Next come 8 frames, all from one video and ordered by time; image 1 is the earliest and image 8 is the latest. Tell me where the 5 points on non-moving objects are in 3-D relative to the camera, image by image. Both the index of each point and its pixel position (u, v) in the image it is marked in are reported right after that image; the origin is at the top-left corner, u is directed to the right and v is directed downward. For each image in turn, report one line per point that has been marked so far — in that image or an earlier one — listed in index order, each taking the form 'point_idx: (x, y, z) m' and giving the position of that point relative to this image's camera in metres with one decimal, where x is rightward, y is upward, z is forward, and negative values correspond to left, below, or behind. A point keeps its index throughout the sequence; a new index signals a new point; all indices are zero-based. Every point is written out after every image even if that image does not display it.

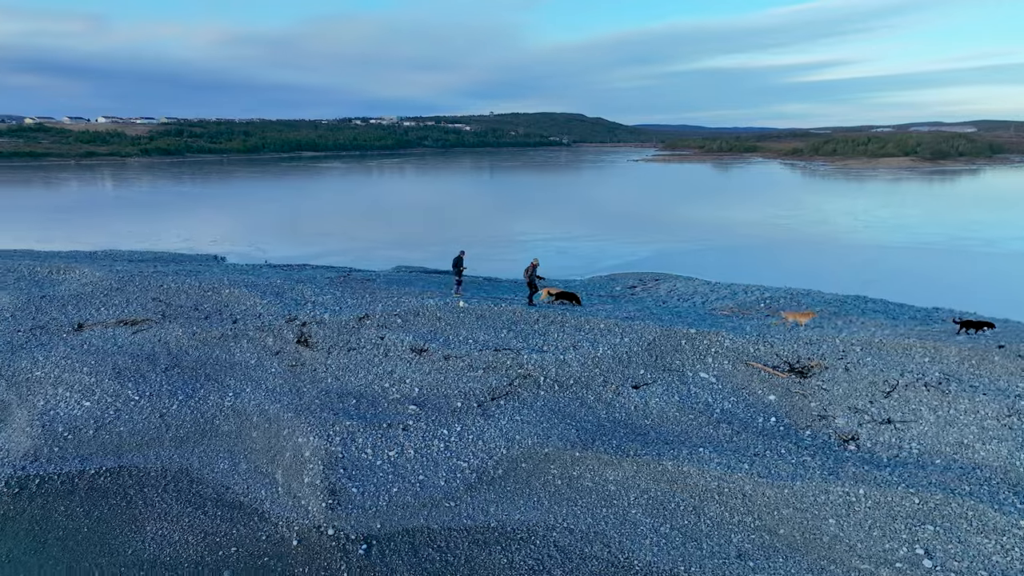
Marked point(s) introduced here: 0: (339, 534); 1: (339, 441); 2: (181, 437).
0: (-2.6, -3.6, +10.4) m
1: (-3.1, -2.7, +12.3) m
2: (-6.2, -2.7, +13.3) m
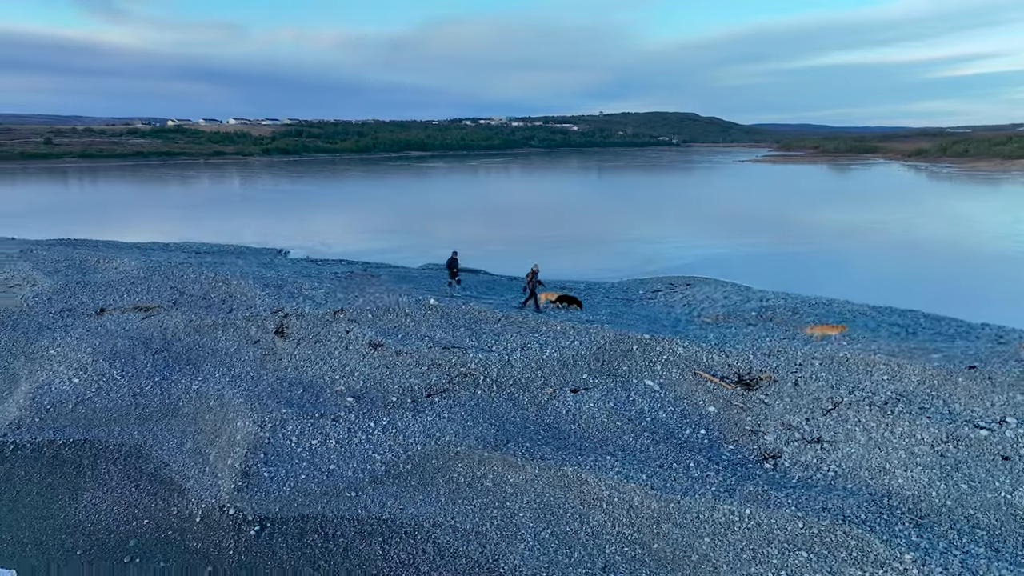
0: (-4.3, -3.5, +11.0) m
1: (-4.4, -2.6, +12.9) m
2: (-7.5, -2.5, +14.3) m
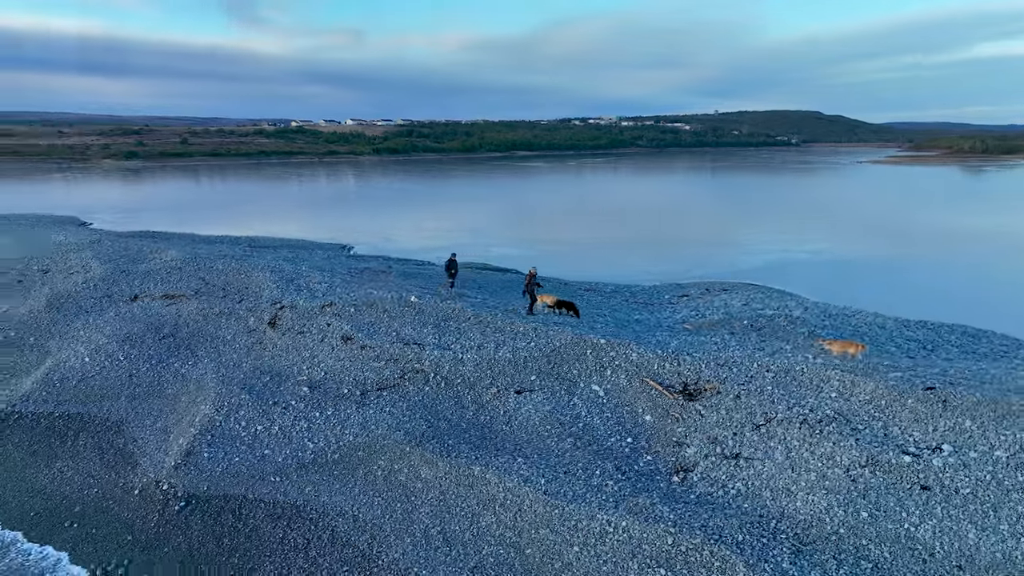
0: (-5.7, -3.4, +11.8) m
1: (-5.6, -2.4, +13.7) m
2: (-8.3, -2.3, +15.6) m
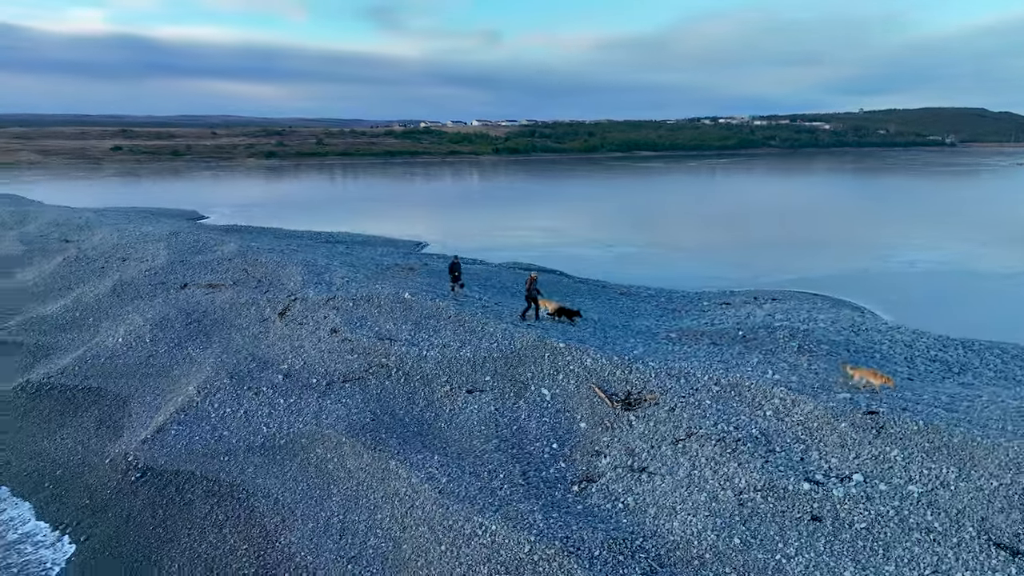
0: (-6.9, -3.2, +12.9) m
1: (-6.4, -2.2, +14.8) m
2: (-8.8, -2.0, +17.1) m
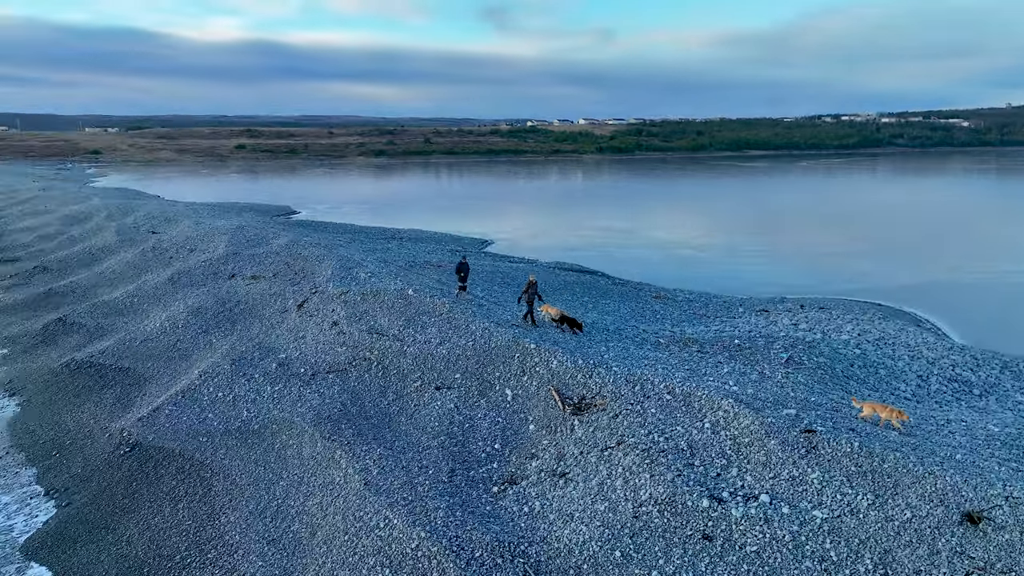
0: (-7.6, -2.9, +14.0) m
1: (-6.8, -2.0, +15.8) m
2: (-8.9, -1.7, +18.4) m
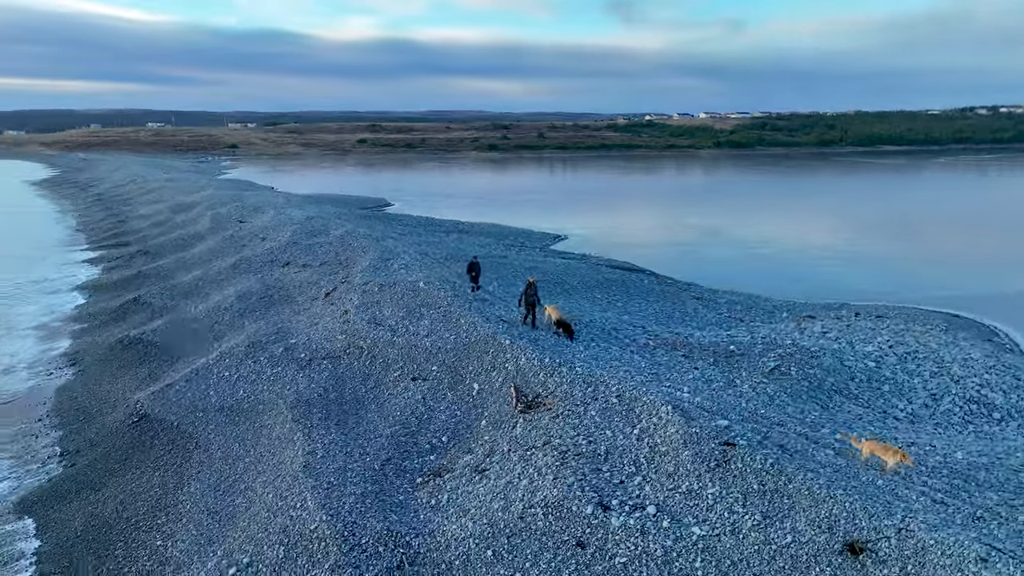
0: (-8.1, -2.6, +15.3) m
1: (-7.0, -1.7, +16.9) m
2: (-8.6, -1.3, +19.8) m
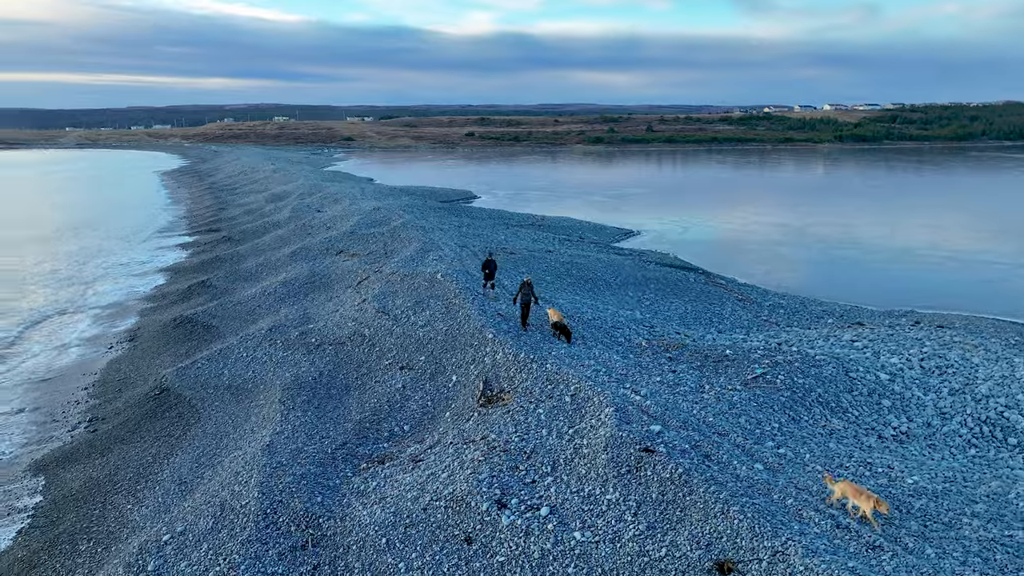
0: (-8.2, -2.2, +16.5) m
1: (-6.8, -1.3, +17.9) m
2: (-7.9, -0.9, +21.0) m
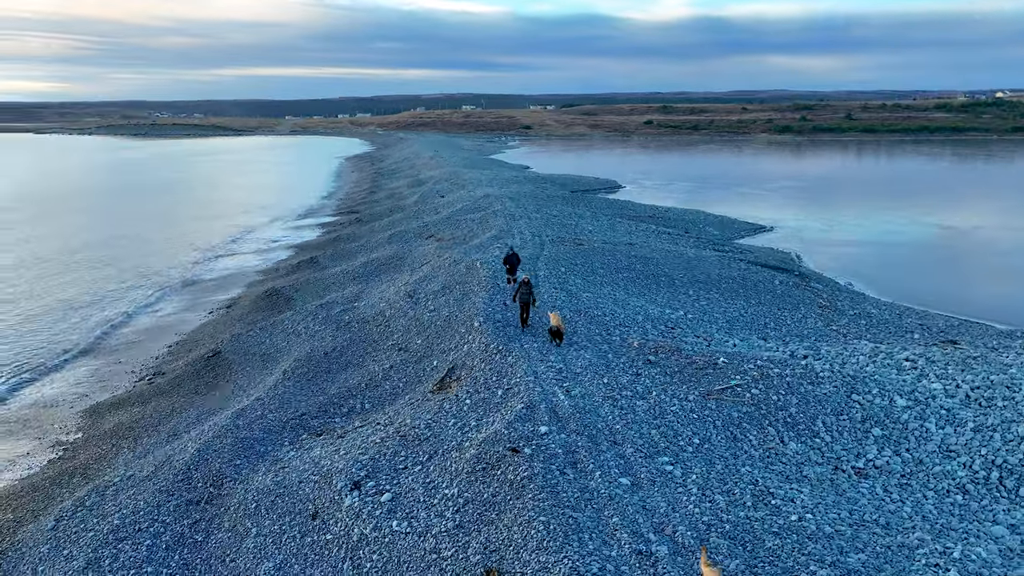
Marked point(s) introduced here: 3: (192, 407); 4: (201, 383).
0: (-7.6, -1.5, +18.4) m
1: (-5.9, -0.7, +19.5) m
2: (-6.2, -0.2, +22.7) m
3: (-6.5, -2.5, +14.4) m
4: (-7.1, -2.2, +16.0) m
